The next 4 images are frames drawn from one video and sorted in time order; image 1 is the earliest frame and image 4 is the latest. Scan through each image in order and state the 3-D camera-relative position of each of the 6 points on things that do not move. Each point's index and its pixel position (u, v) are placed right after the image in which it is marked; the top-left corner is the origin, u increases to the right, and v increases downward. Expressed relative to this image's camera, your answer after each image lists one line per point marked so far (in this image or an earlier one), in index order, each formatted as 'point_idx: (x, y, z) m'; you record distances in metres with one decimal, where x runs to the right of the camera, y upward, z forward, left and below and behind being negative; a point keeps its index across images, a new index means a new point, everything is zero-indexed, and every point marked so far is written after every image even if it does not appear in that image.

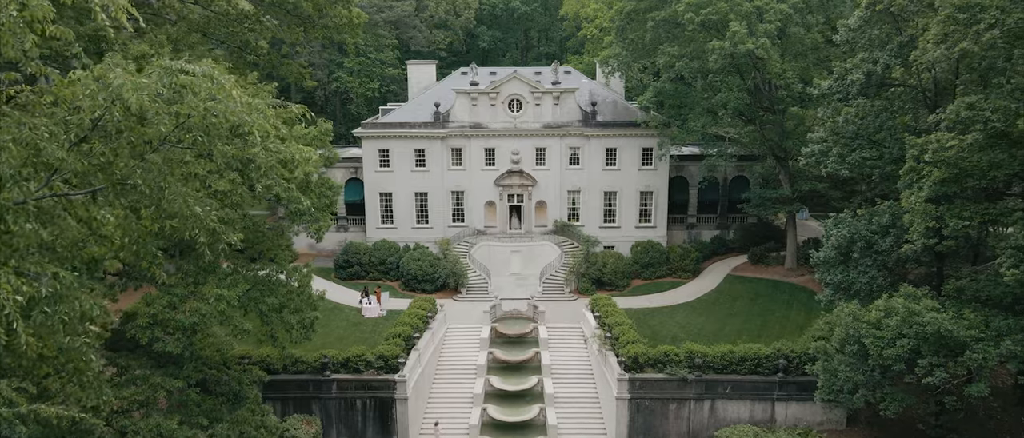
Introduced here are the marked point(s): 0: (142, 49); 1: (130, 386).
0: (-9.4, +4.3, +18.0) m
1: (-9.4, -4.1, +17.6) m
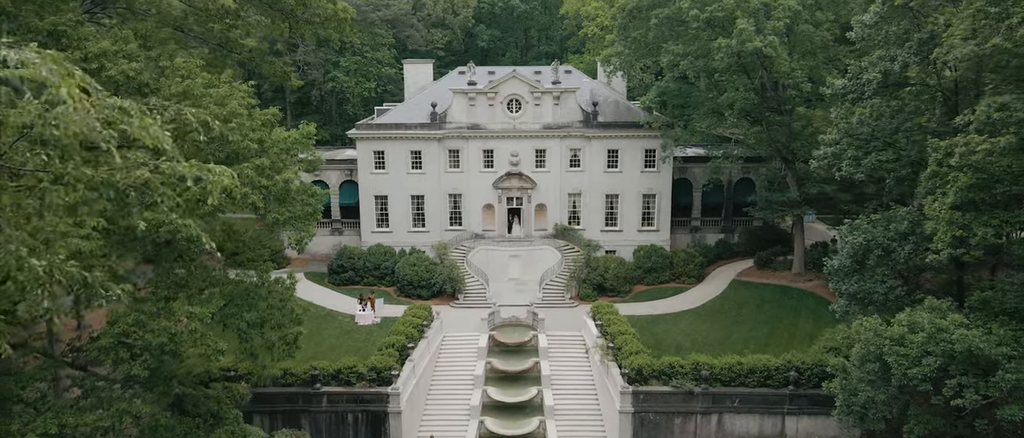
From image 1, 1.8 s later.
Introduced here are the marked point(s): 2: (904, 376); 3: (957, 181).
0: (-9.5, +4.1, +16.7) m
1: (-9.5, -4.4, +16.2) m
2: (+10.5, -4.2, +19.0) m
3: (+12.5, +1.1, +20.0) m
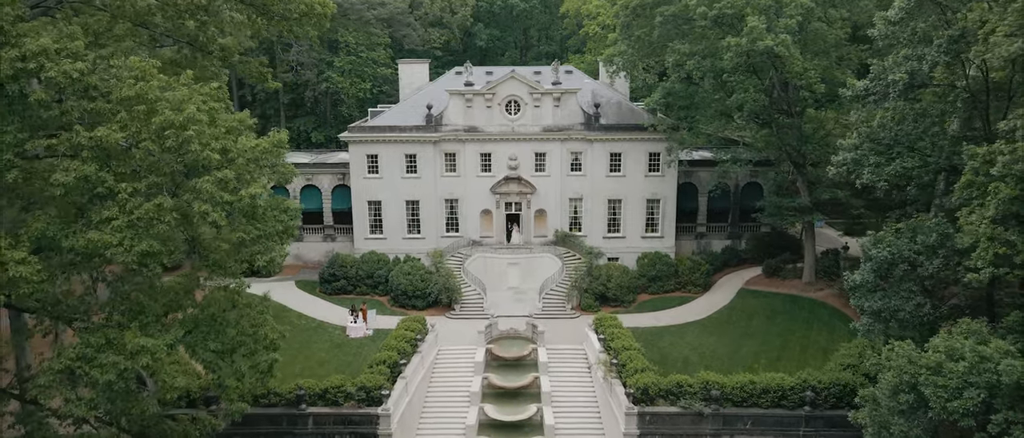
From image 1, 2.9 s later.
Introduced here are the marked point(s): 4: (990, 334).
0: (-9.6, +3.7, +14.8) m
1: (-9.6, -4.8, +14.4) m
2: (+10.4, -4.6, +17.2) m
3: (+12.4, +0.7, +18.2) m
4: (+12.2, -2.9, +18.2) m
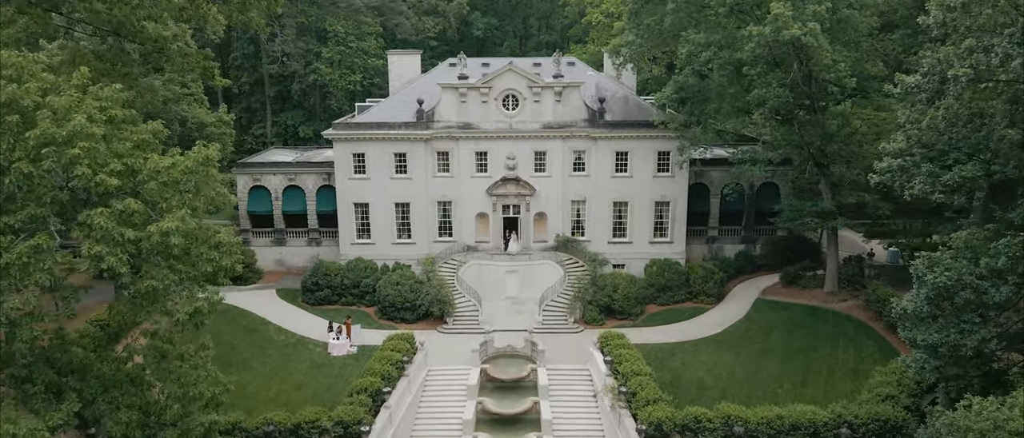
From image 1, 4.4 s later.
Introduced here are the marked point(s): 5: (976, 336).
0: (-9.7, +3.0, +11.4) m
1: (-9.7, -5.4, +11.1) m
2: (+10.2, -5.2, +13.9) m
3: (+12.3, +0.1, +14.8) m
4: (+12.1, -3.5, +14.9) m
5: (+12.8, -3.2, +19.6) m
